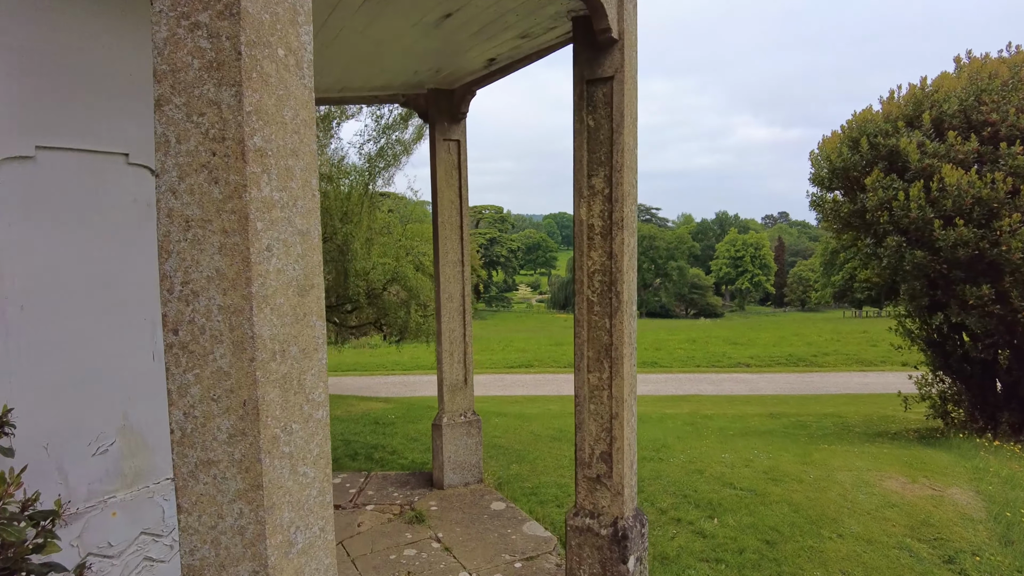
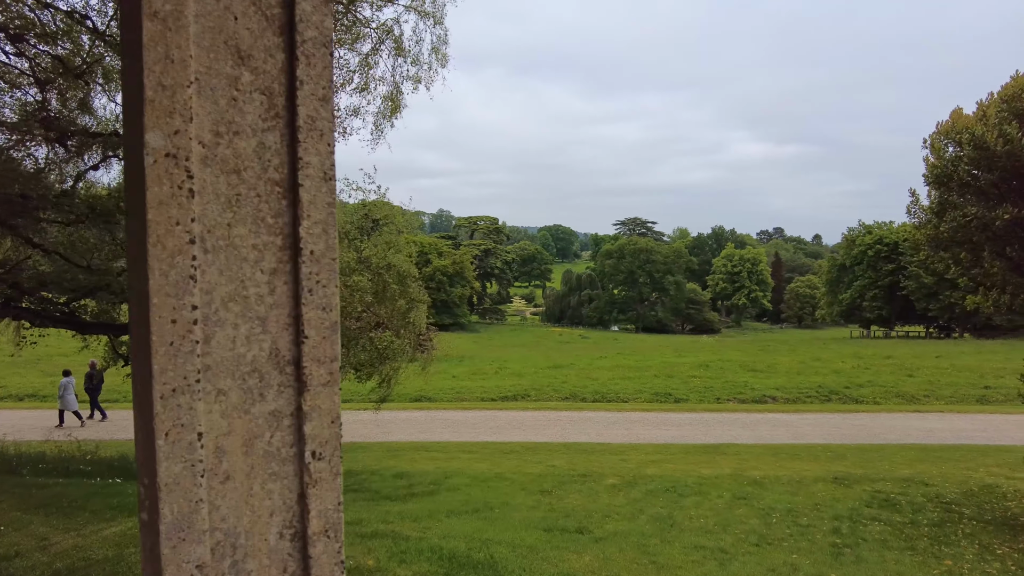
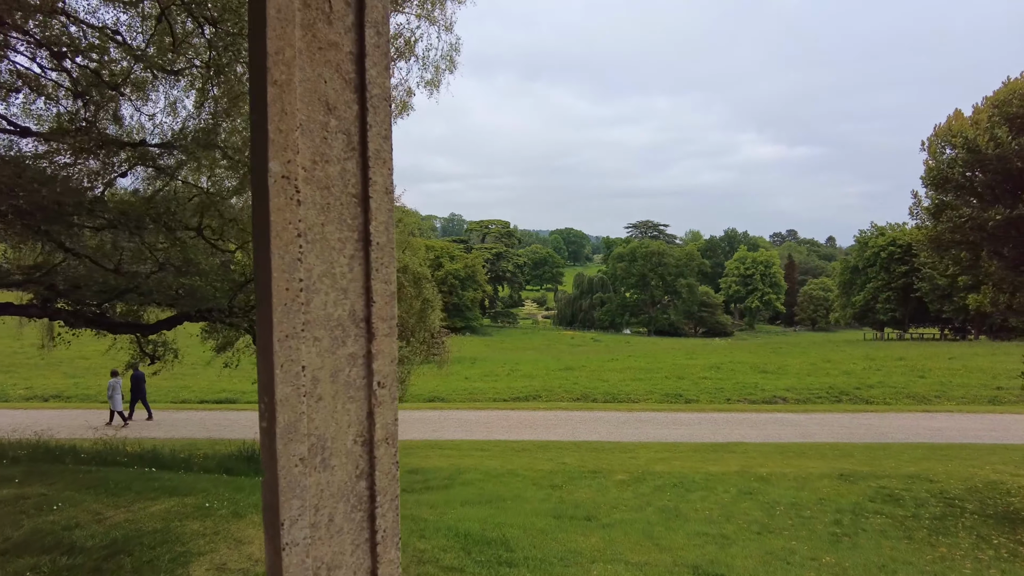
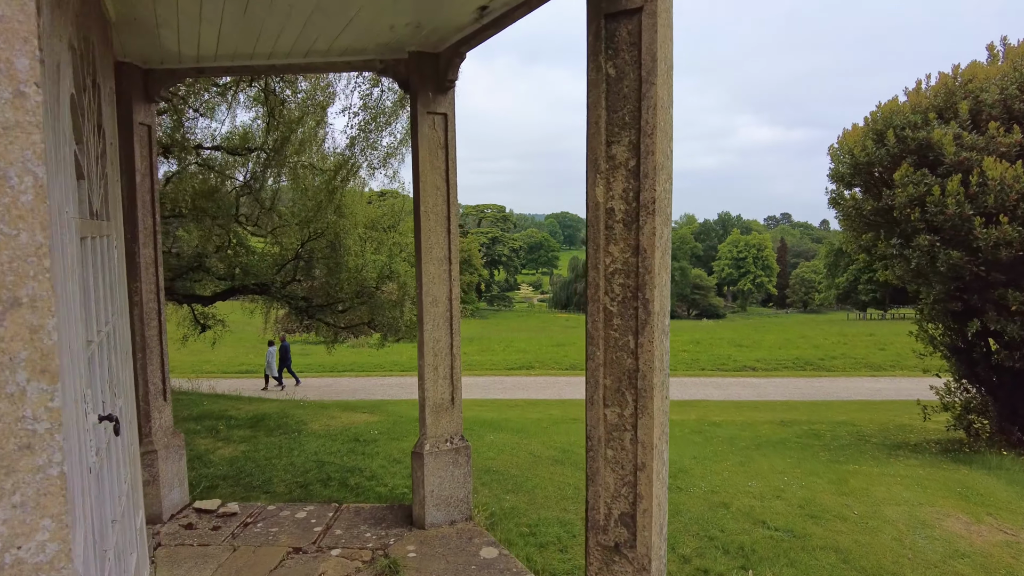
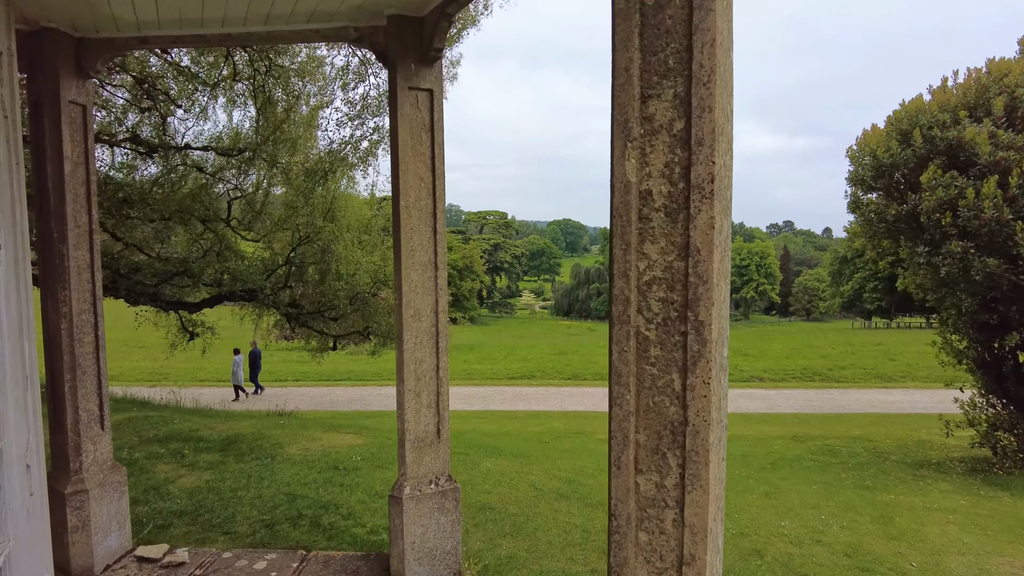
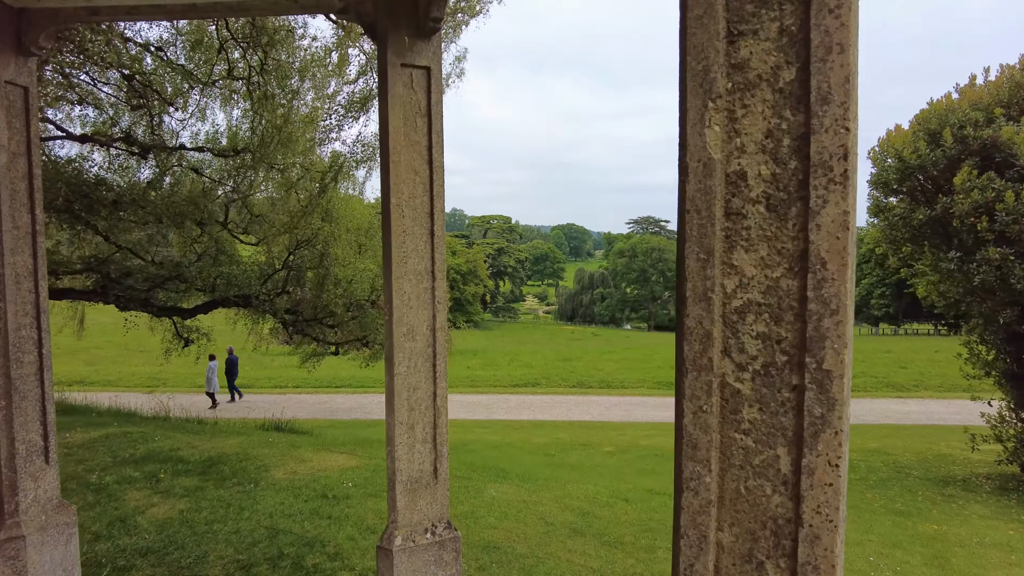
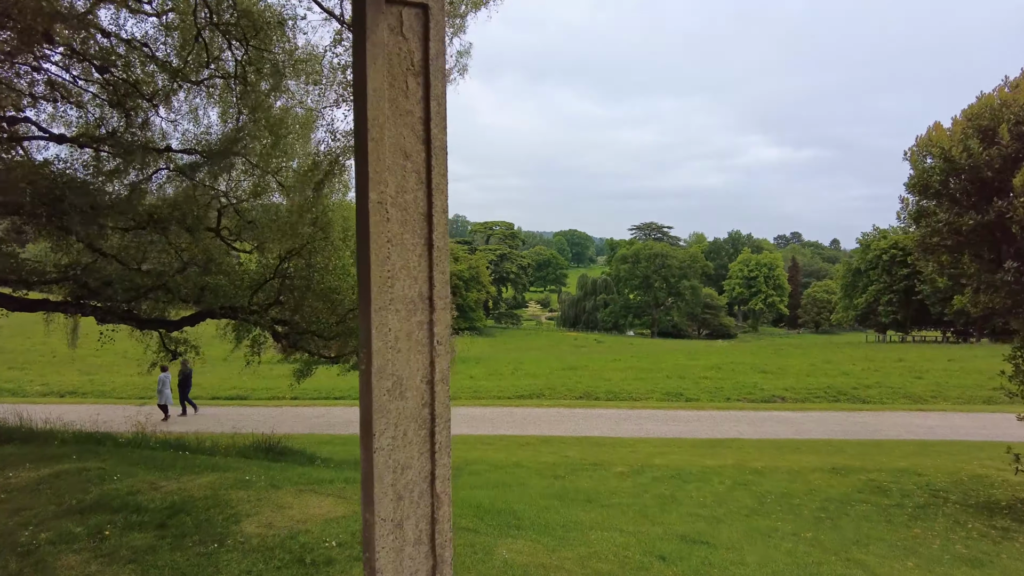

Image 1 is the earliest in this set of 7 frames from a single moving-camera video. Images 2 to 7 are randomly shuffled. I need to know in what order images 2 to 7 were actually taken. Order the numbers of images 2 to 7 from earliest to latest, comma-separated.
4, 5, 6, 7, 3, 2
